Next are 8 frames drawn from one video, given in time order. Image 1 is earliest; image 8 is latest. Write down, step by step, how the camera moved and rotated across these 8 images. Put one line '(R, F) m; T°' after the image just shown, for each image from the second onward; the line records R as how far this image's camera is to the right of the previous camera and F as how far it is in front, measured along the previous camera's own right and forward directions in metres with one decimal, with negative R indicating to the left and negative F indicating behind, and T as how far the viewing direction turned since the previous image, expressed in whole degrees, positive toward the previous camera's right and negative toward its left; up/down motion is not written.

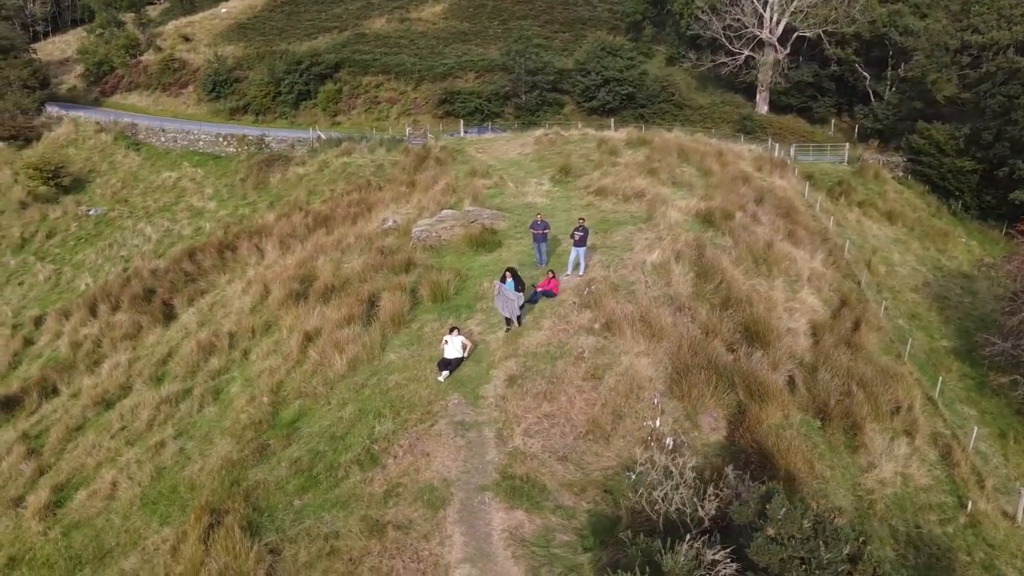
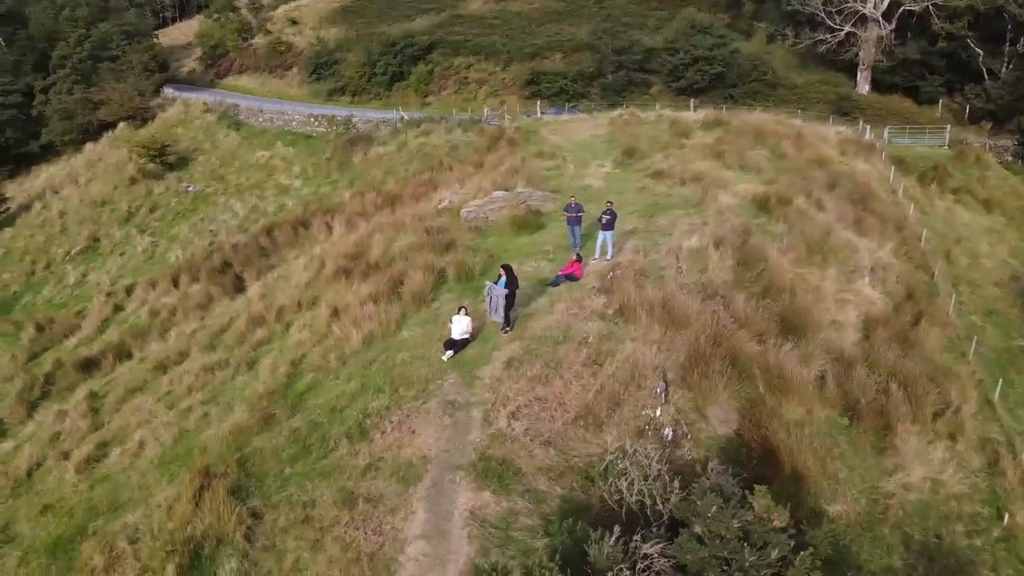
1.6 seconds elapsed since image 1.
(+1.1, +0.1) m; -8°
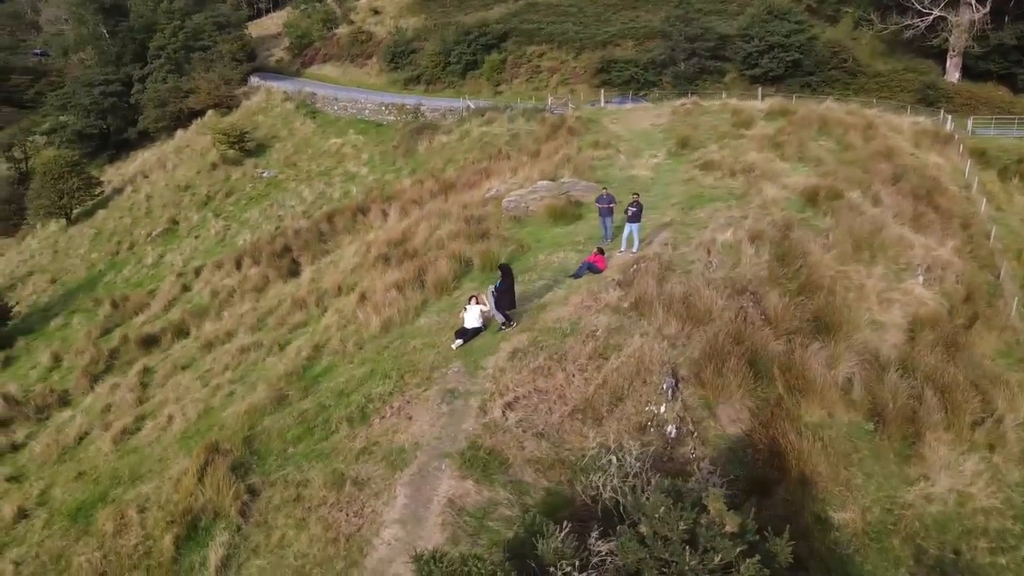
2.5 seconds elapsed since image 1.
(+0.8, 0.0) m; -6°
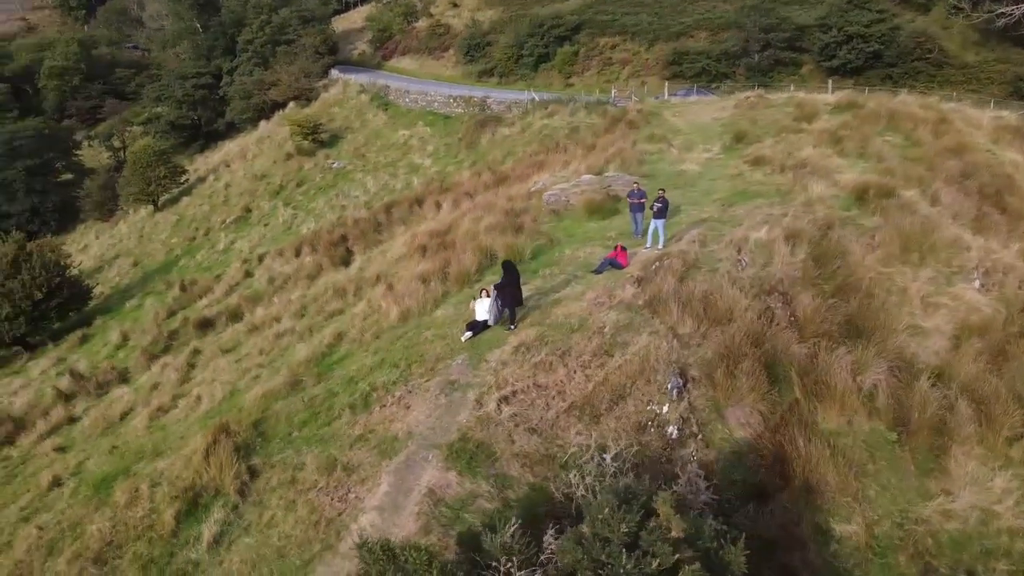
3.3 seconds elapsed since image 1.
(+0.8, 0.0) m; -6°
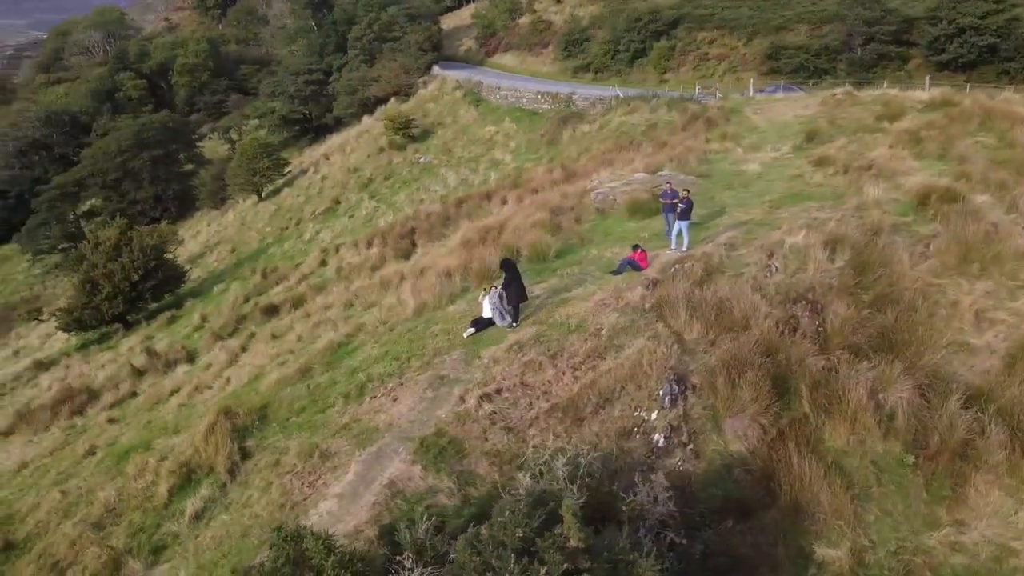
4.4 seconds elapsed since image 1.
(+1.1, +0.1) m; -8°
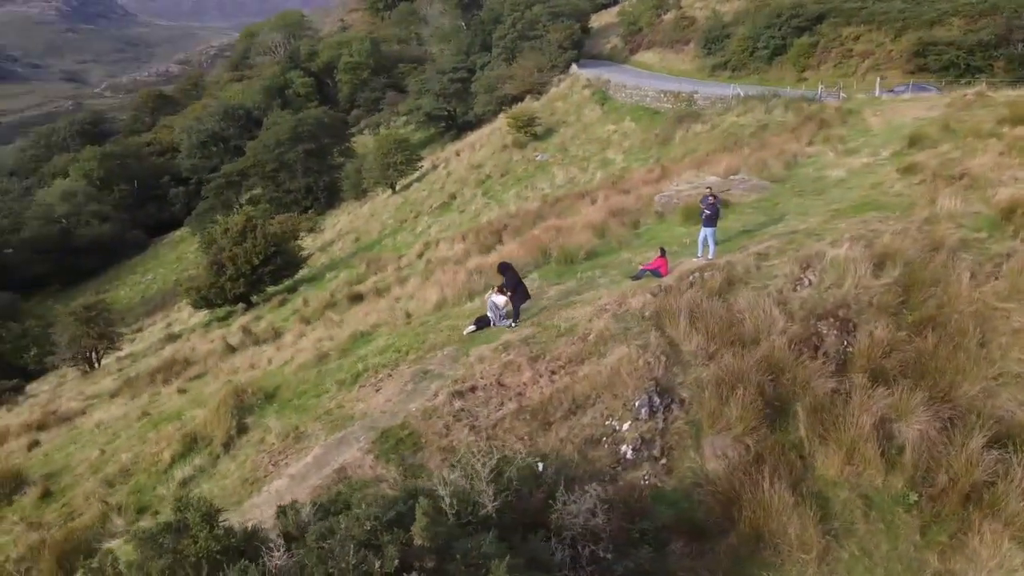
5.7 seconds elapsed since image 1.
(+1.6, +0.1) m; -11°
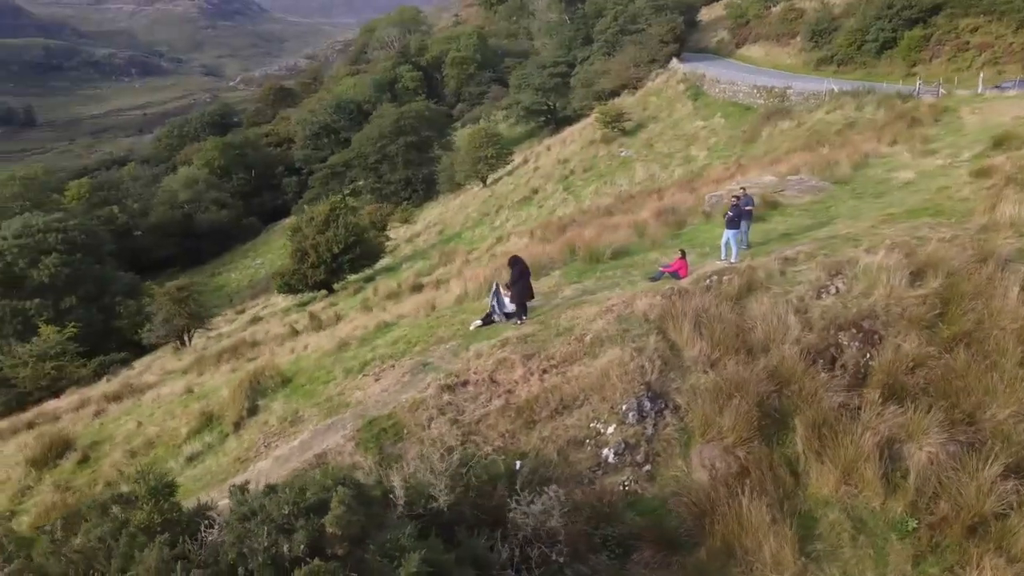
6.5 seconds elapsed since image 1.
(+1.1, +0.1) m; -8°
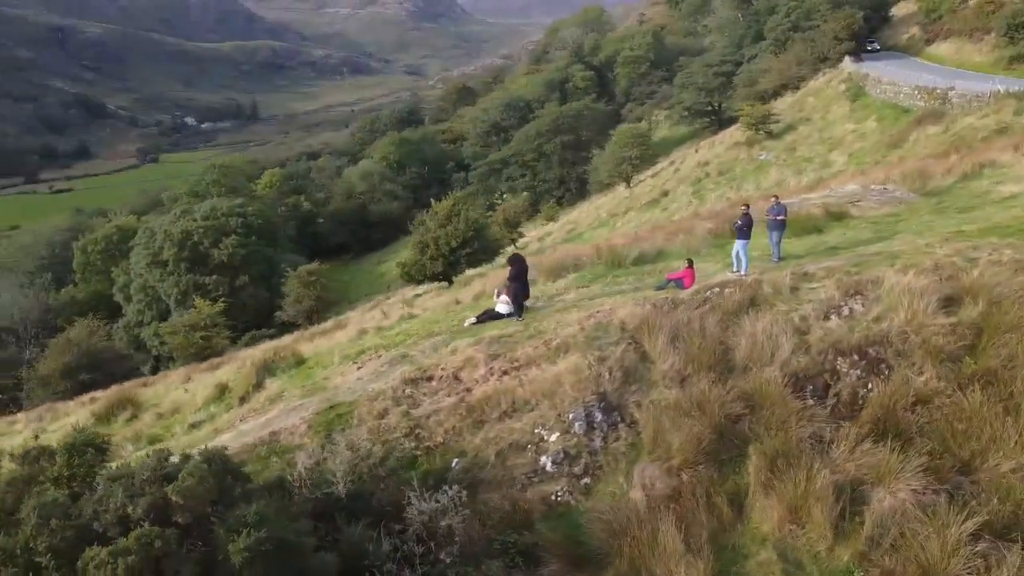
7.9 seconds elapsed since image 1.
(+2.0, +0.3) m; -13°
